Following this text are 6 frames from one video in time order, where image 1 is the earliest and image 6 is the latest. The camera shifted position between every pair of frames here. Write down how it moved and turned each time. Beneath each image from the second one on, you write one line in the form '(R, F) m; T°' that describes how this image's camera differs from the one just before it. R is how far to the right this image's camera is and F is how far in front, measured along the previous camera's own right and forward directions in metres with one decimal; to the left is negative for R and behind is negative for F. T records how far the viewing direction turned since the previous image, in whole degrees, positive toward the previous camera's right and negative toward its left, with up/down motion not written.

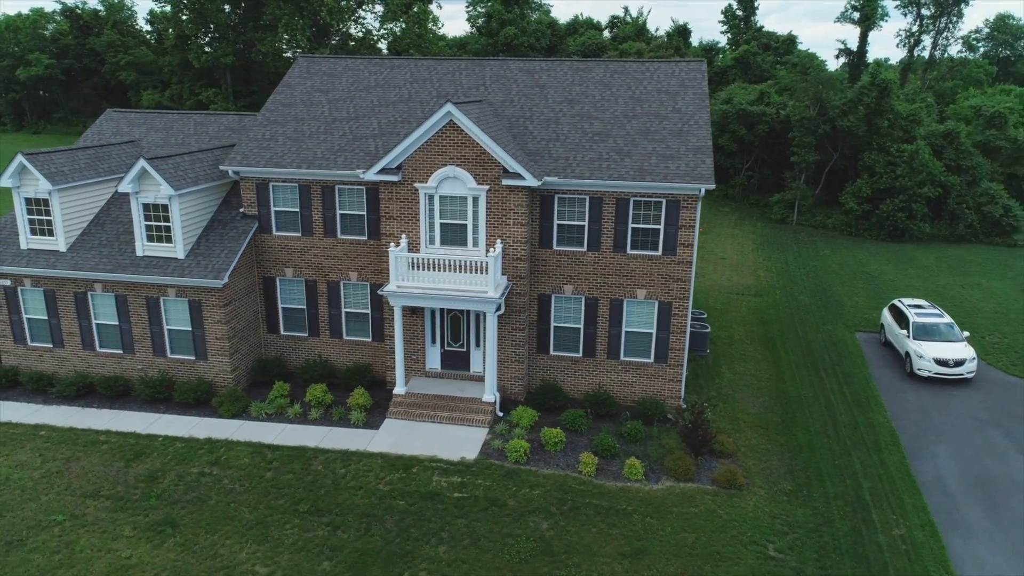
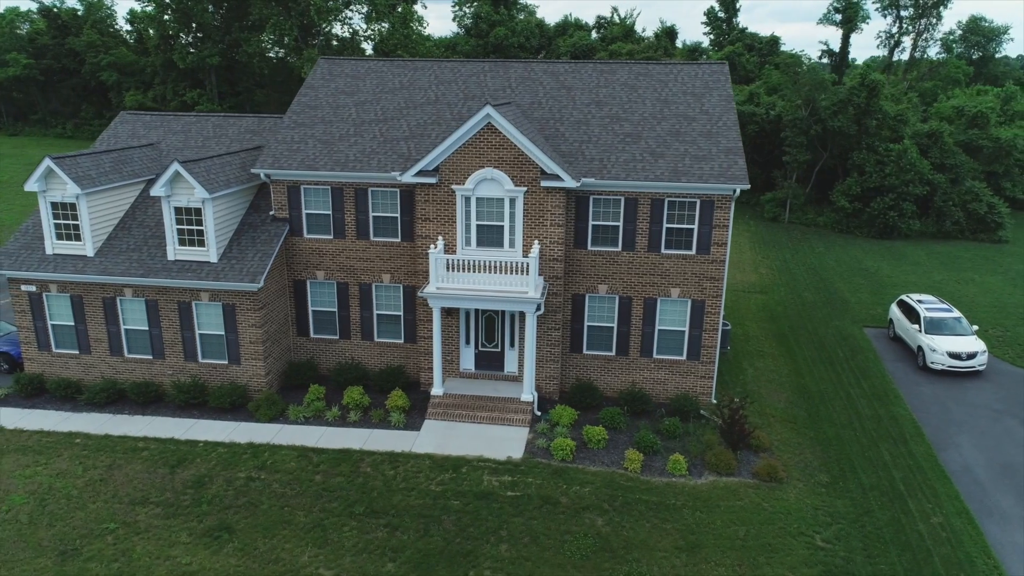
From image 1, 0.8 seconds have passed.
(-1.6, -0.1) m; +2°
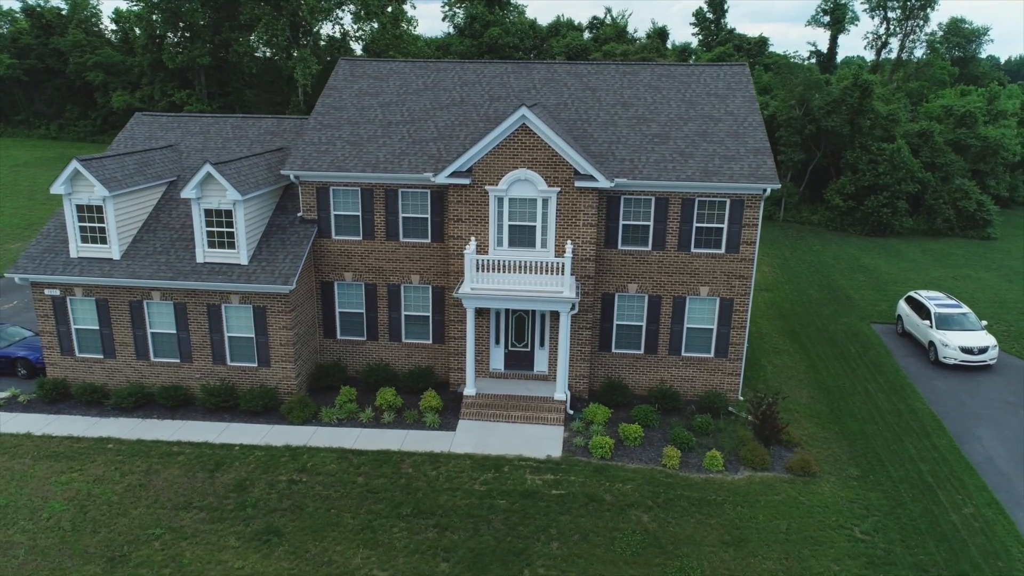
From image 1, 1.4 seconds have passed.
(-1.3, -0.1) m; +2°
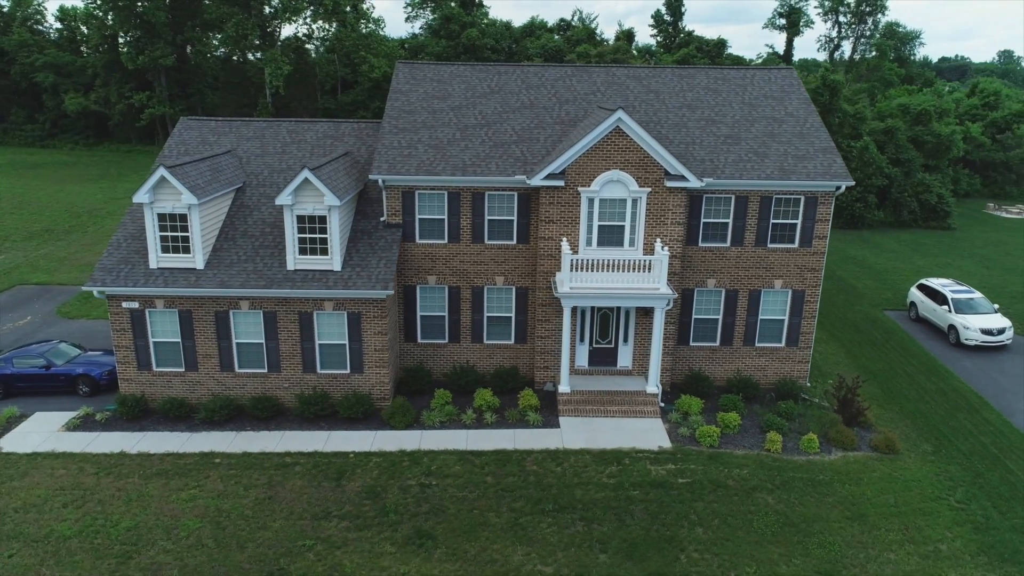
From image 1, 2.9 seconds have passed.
(-4.2, -0.2) m; +6°
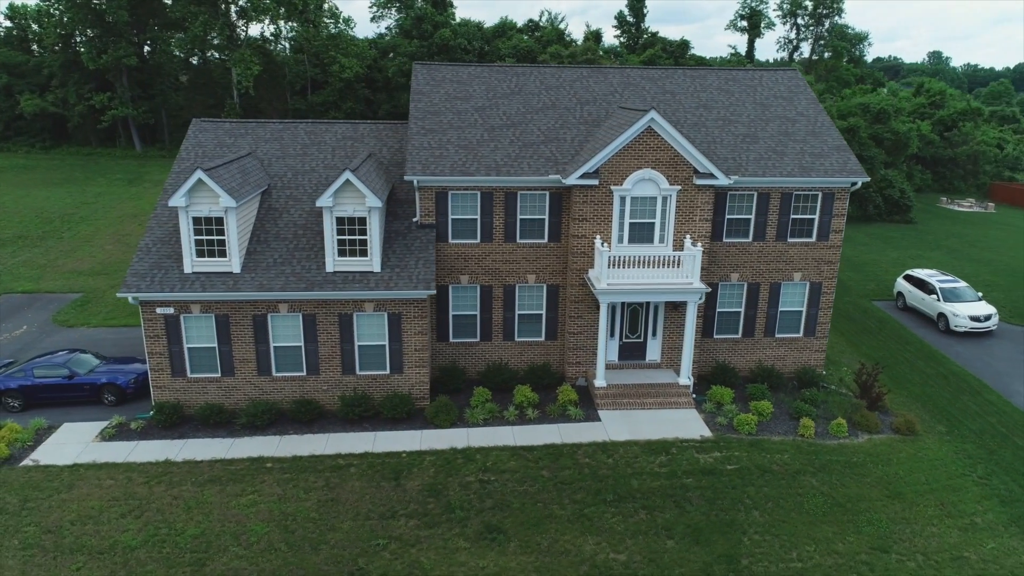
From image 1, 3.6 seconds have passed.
(-2.3, -0.2) m; +4°
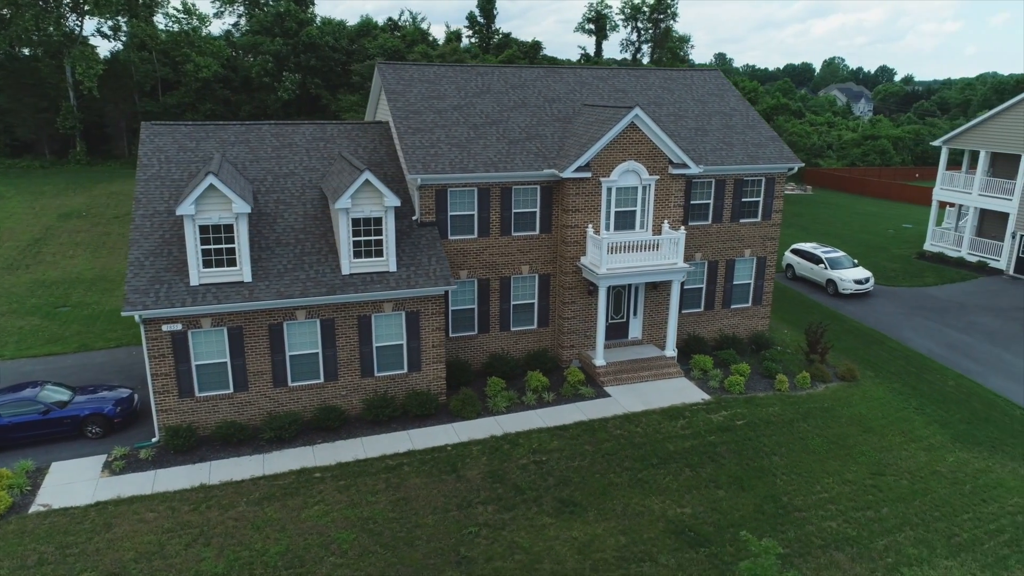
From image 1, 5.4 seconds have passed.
(-4.8, -0.2) m; +14°
